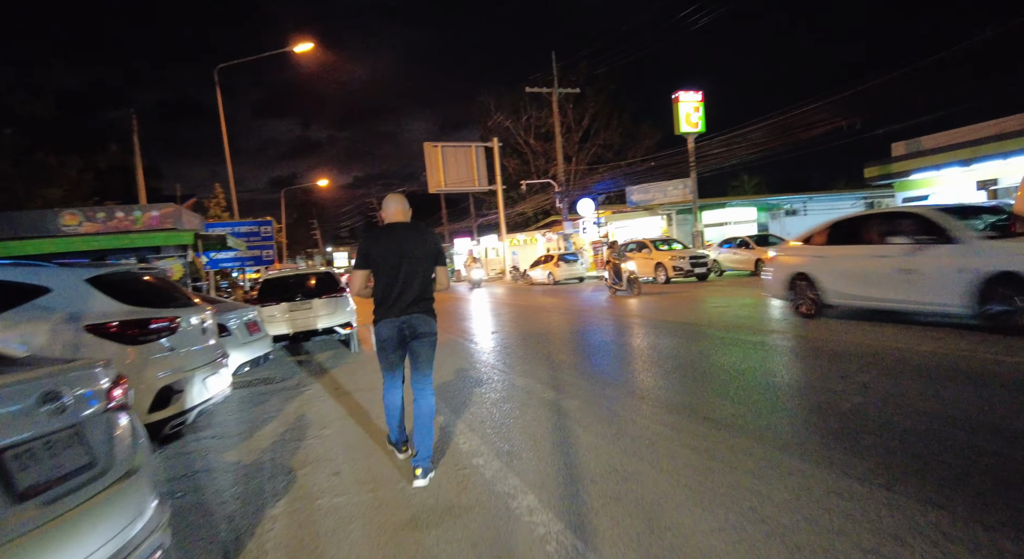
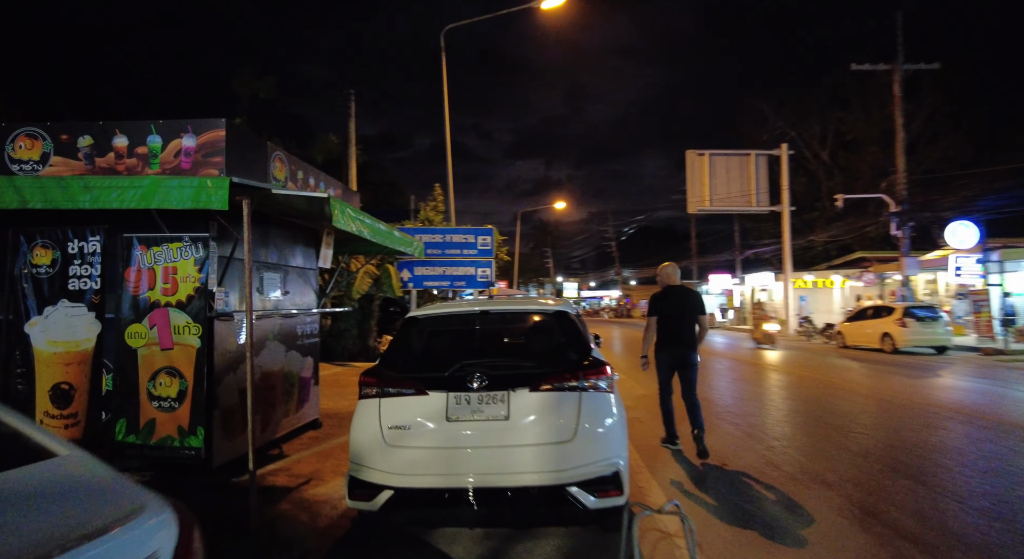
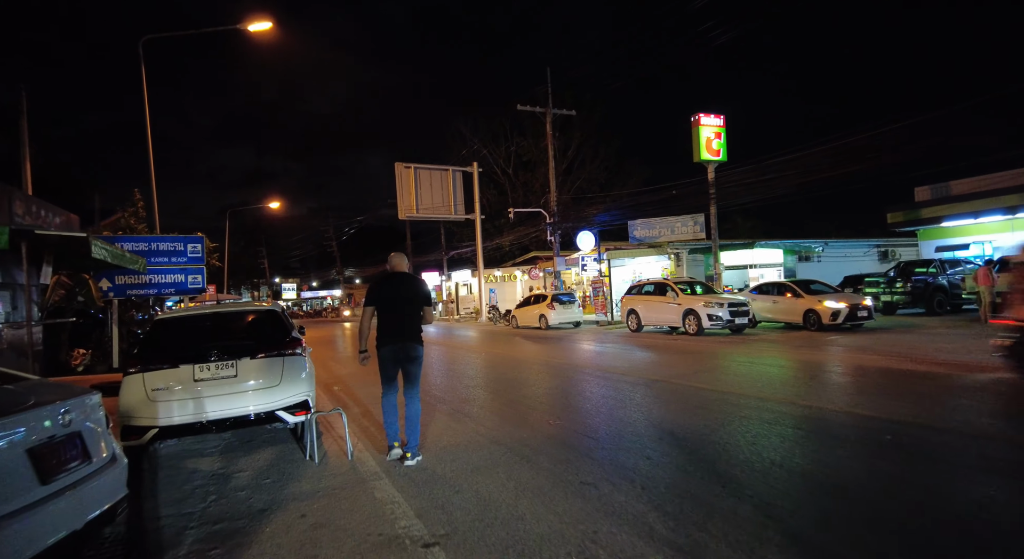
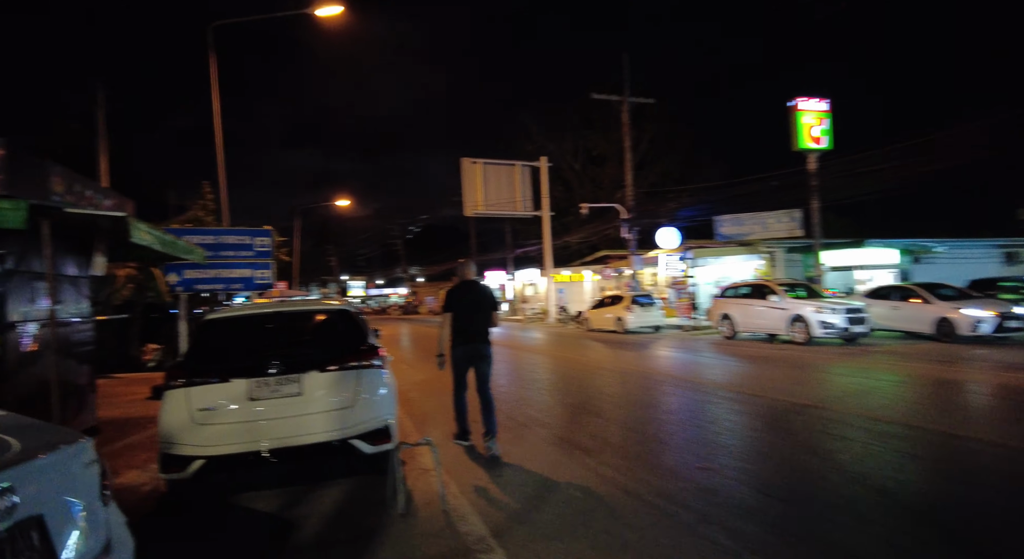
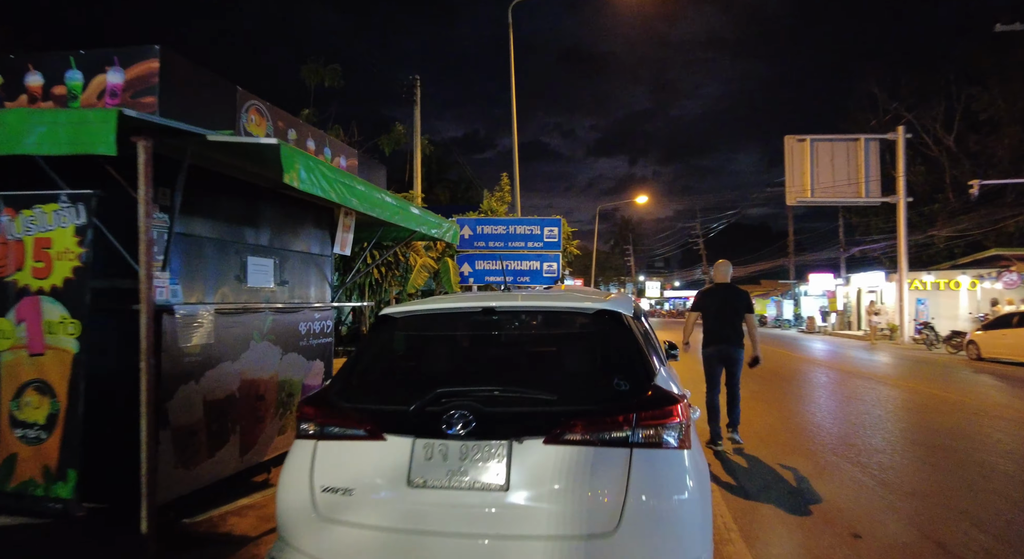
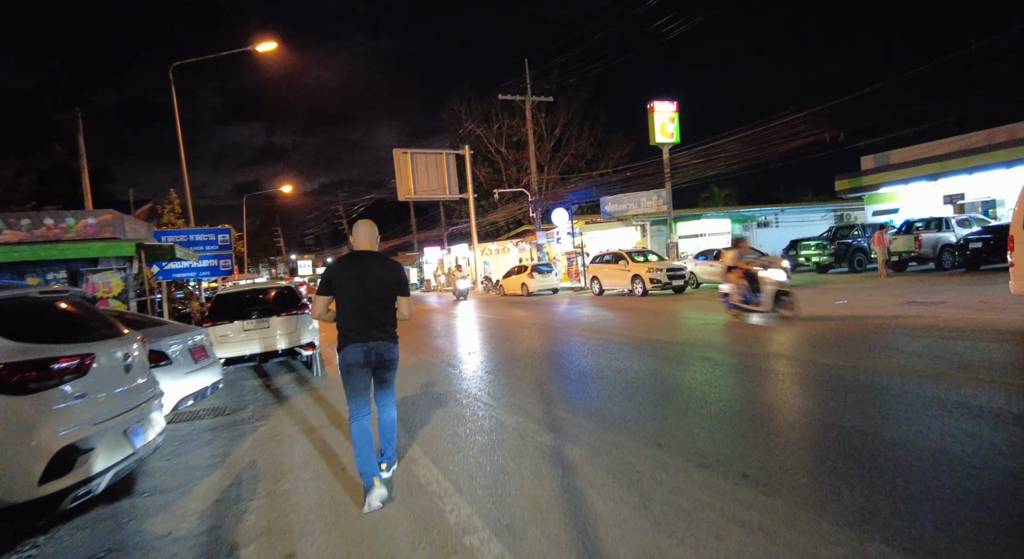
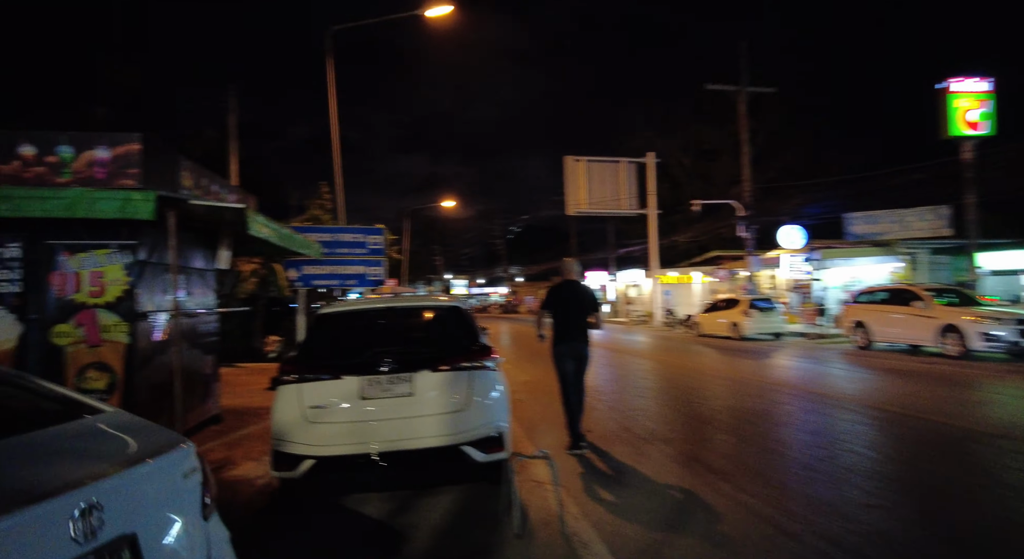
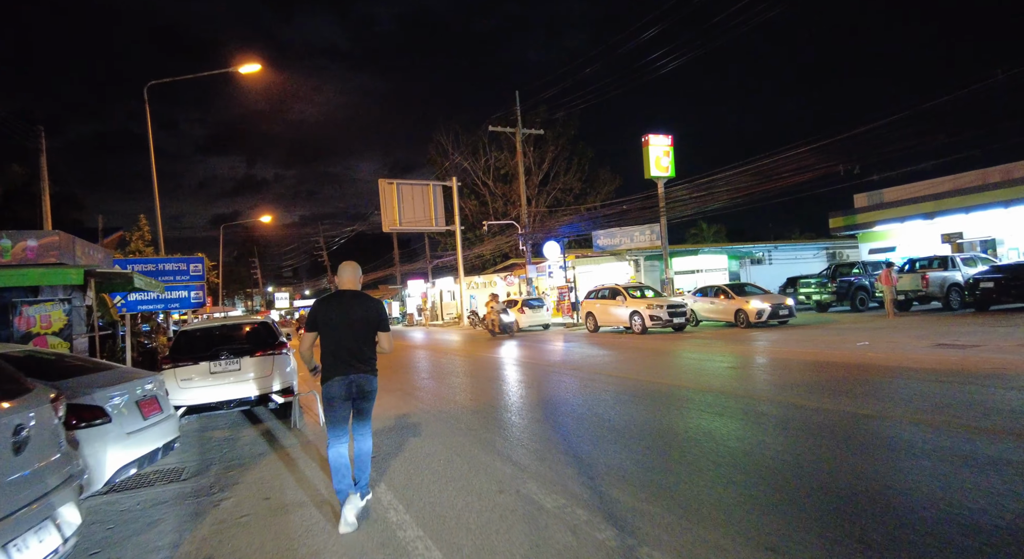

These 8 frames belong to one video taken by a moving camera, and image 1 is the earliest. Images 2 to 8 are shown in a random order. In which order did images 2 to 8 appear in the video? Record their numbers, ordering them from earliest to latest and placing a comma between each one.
6, 8, 3, 4, 7, 2, 5
